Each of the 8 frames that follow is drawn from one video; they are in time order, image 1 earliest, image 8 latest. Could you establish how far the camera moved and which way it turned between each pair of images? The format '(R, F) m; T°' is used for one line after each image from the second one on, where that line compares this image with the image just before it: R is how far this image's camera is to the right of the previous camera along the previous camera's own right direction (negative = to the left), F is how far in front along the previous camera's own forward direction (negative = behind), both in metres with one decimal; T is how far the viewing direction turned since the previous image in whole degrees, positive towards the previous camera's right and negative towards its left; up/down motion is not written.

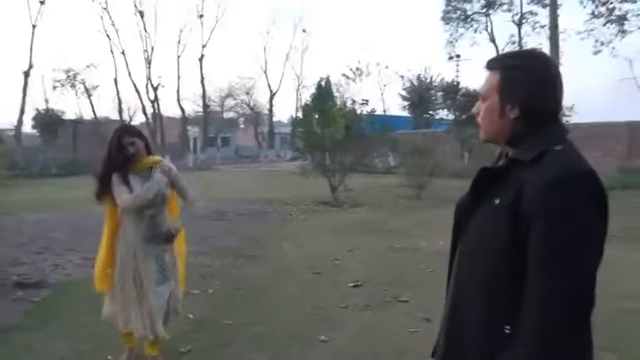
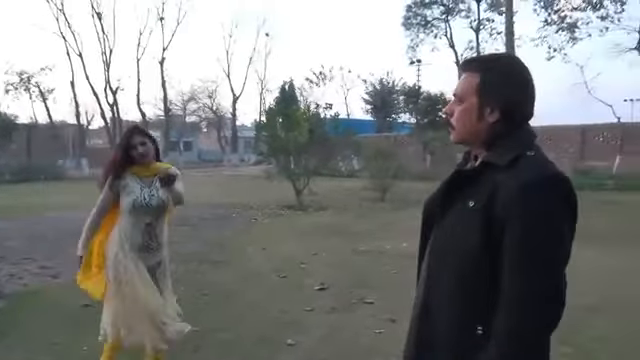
(0.0, 0.0) m; +4°
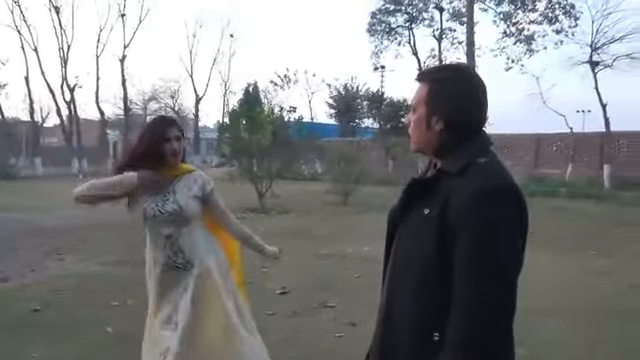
(0.0, 0.0) m; +4°
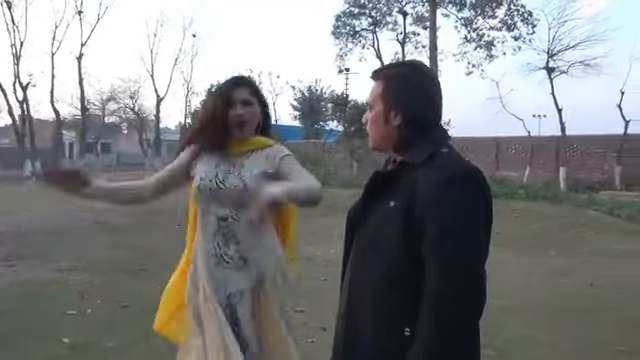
(-0.1, +0.2) m; +4°
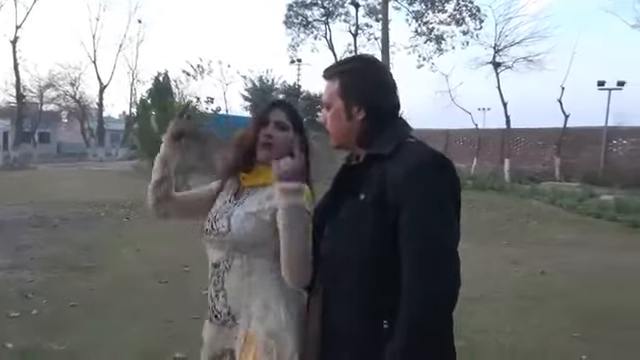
(-0.2, +0.2) m; +6°
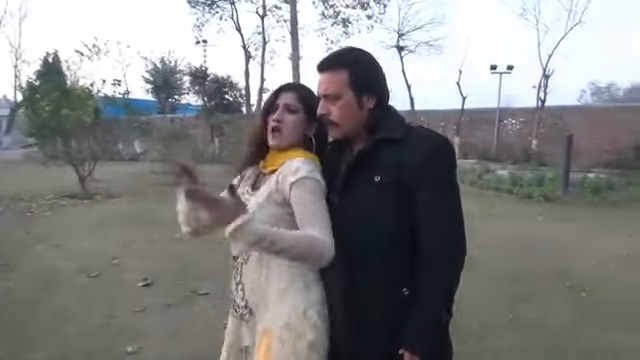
(-0.5, 0.0) m; +11°
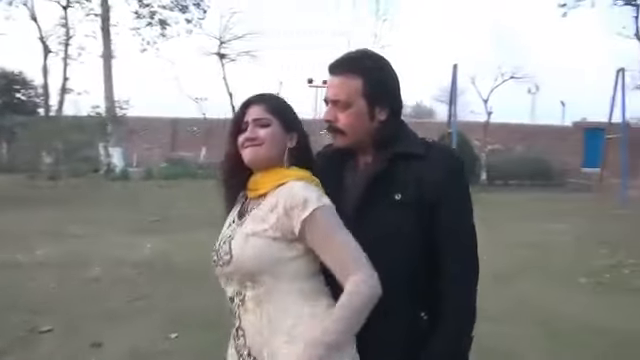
(-0.8, +0.4) m; +21°
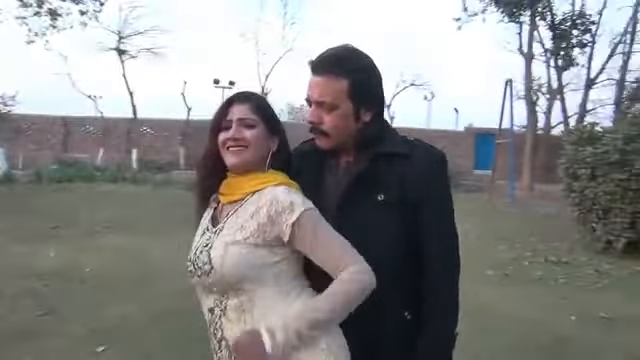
(-0.4, +0.1) m; +11°
